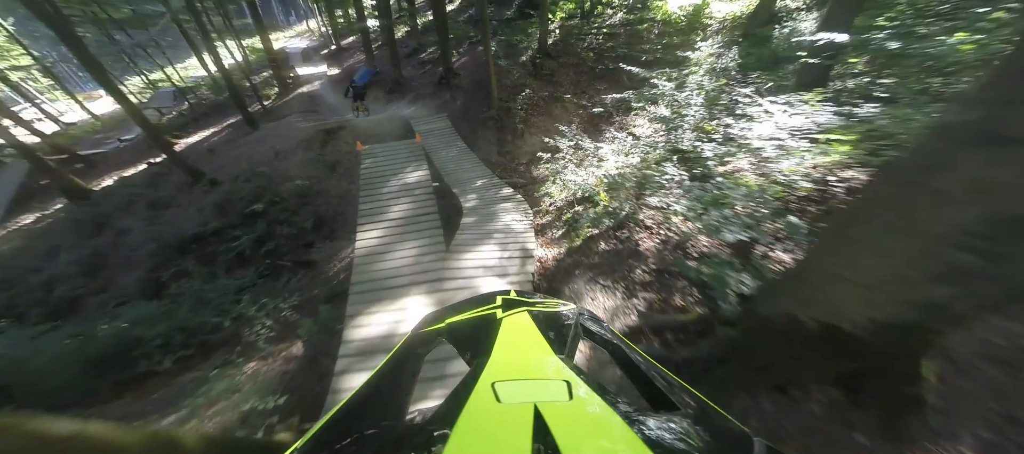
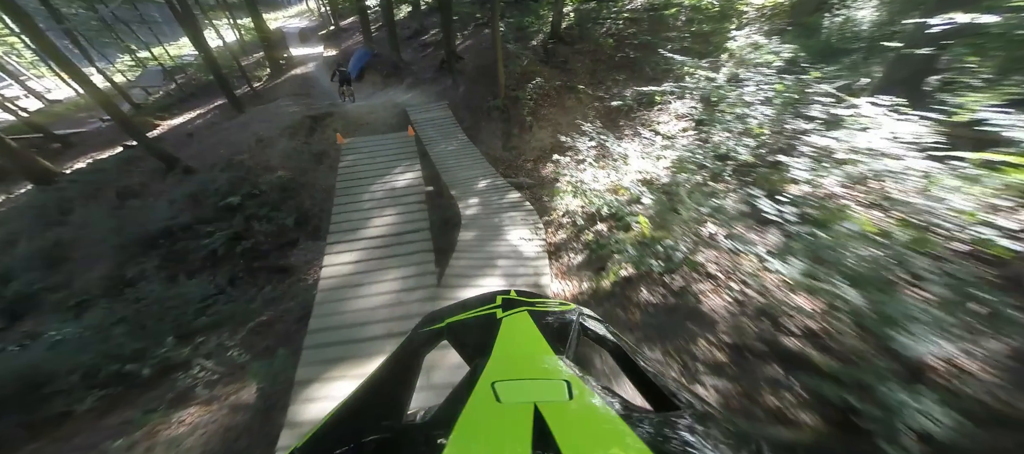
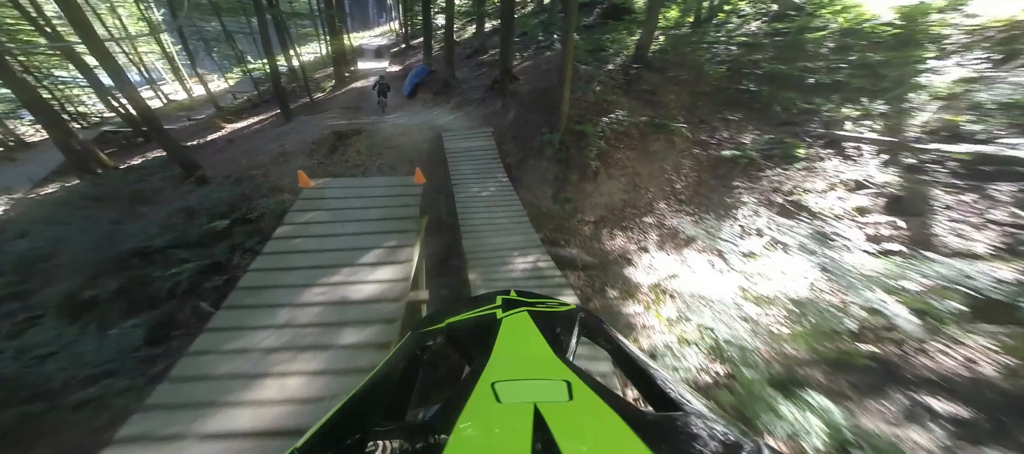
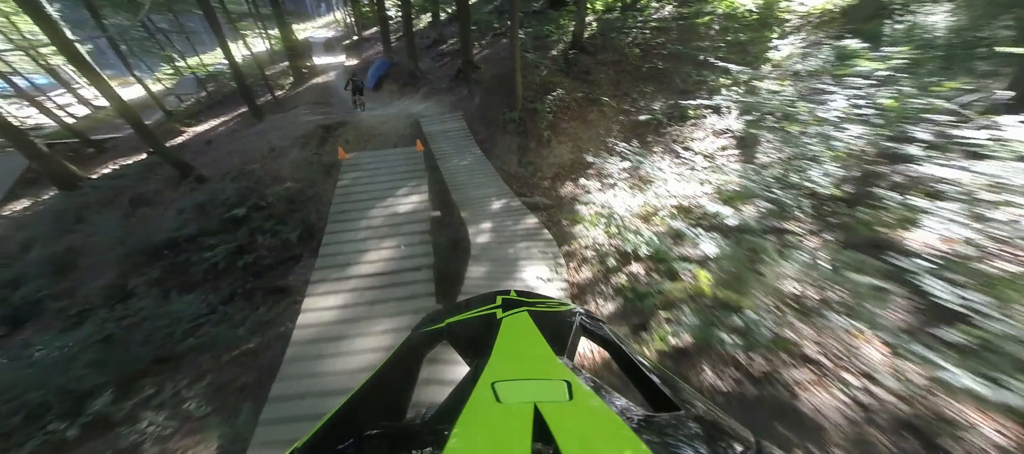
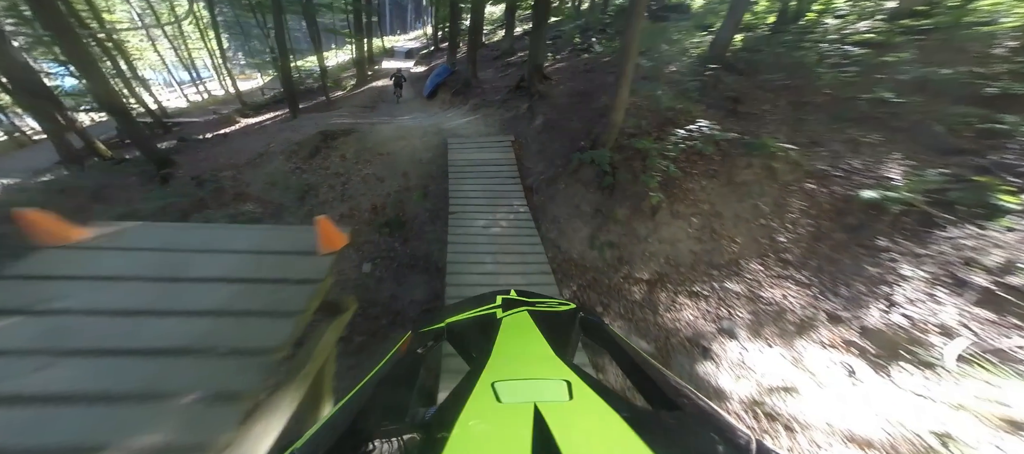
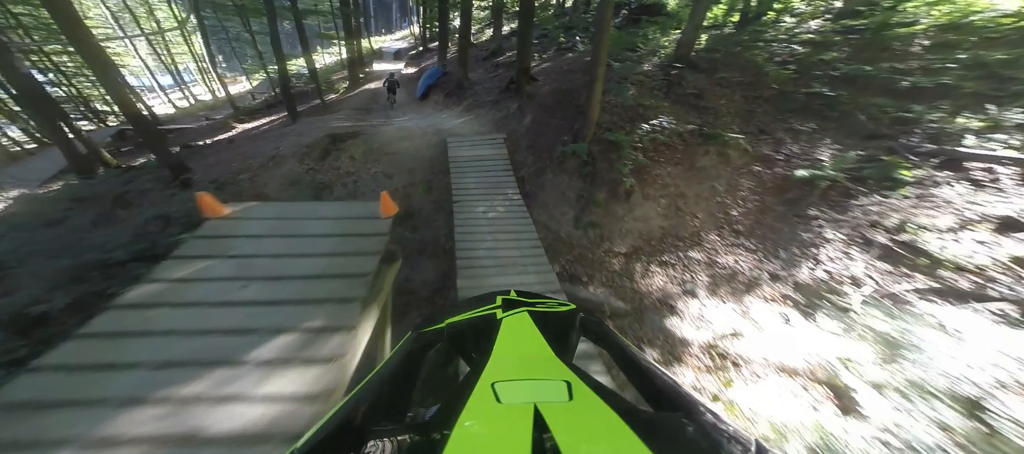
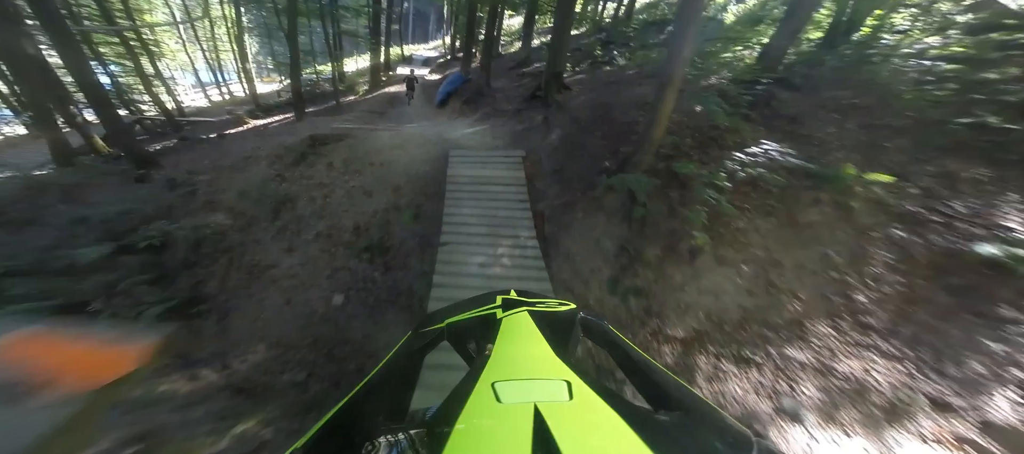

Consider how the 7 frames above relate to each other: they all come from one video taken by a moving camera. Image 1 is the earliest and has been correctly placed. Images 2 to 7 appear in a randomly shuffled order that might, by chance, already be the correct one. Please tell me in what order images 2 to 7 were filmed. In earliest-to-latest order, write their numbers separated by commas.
2, 4, 3, 6, 5, 7
